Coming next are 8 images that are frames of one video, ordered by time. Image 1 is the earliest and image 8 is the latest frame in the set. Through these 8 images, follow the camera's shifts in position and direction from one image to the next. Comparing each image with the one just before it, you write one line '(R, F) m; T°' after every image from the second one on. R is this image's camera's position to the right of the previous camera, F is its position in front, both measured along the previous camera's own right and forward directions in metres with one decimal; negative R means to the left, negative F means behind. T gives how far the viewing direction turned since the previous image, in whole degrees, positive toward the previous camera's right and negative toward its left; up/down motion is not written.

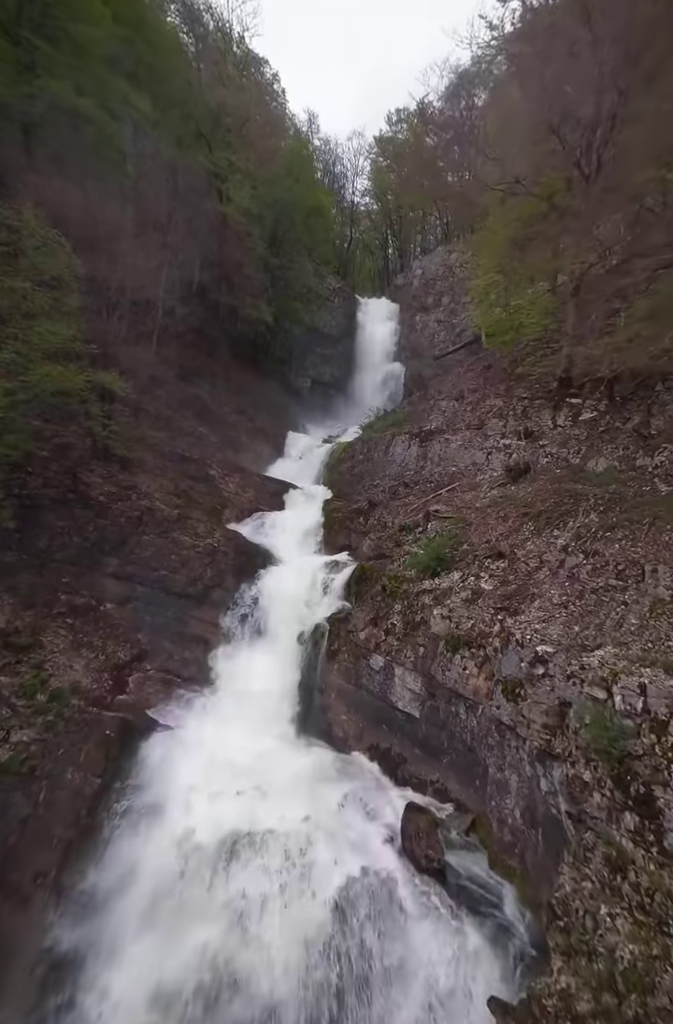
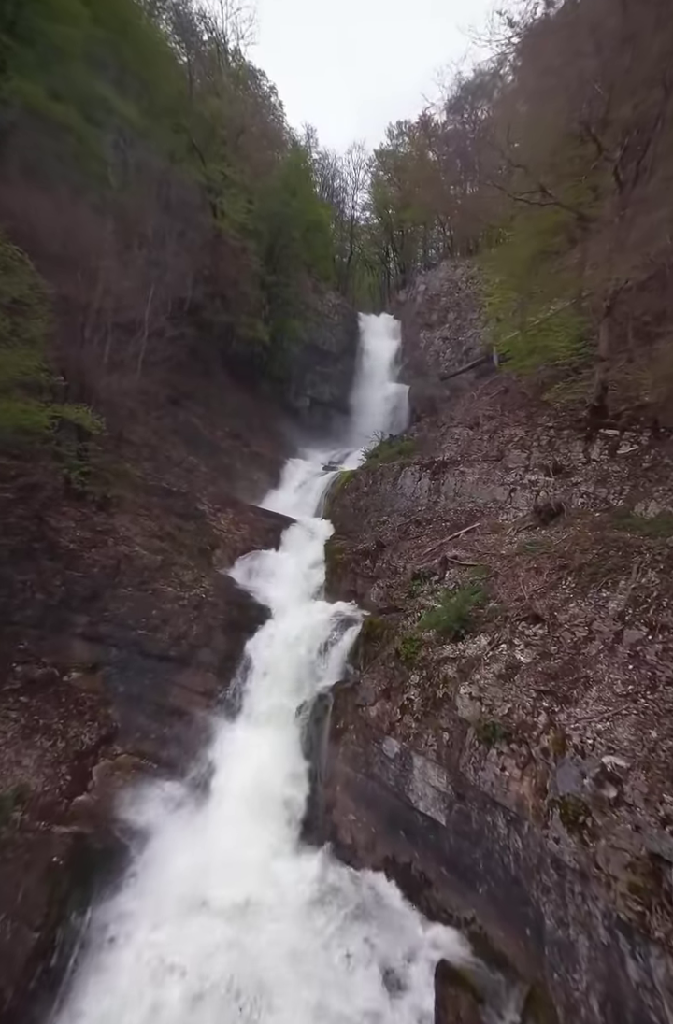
(-0.1, +1.2) m; 0°
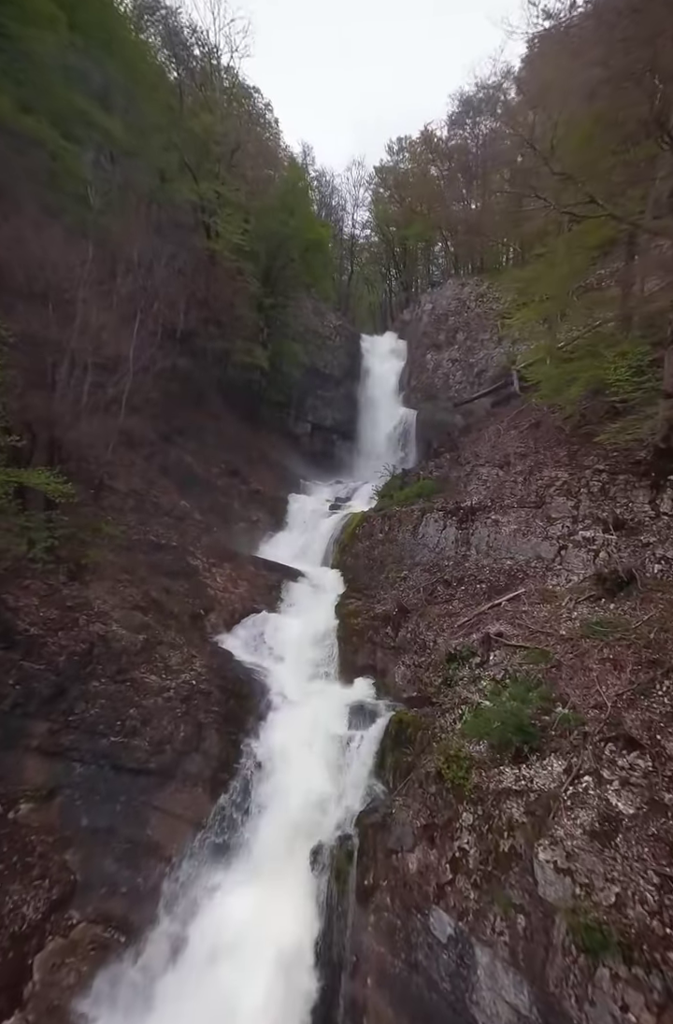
(-0.2, +1.5) m; 0°
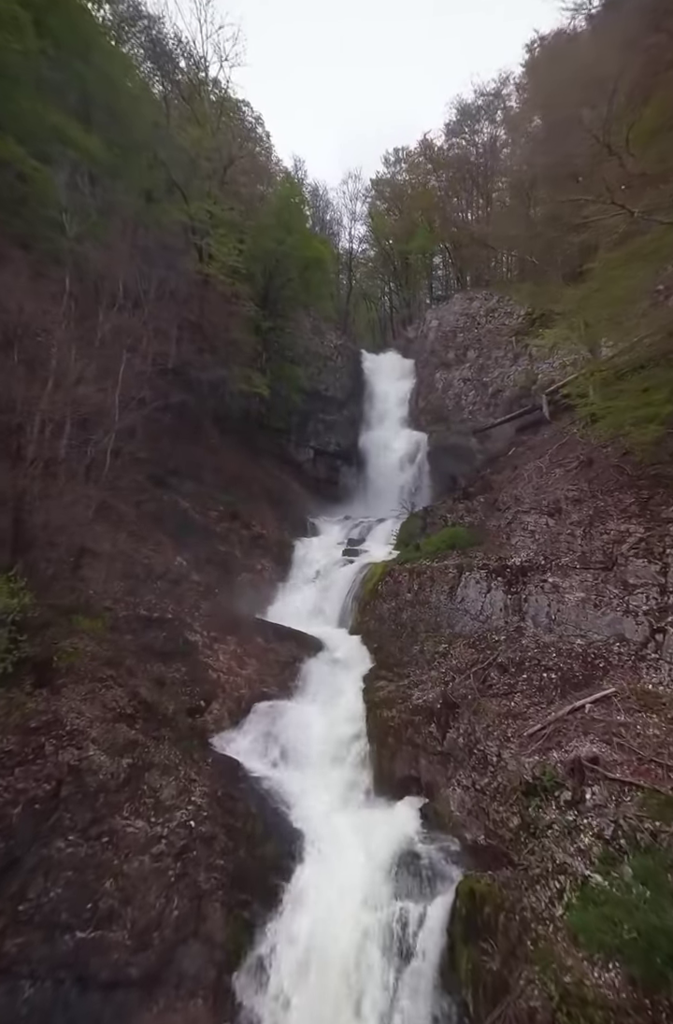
(-0.3, +1.7) m; 0°
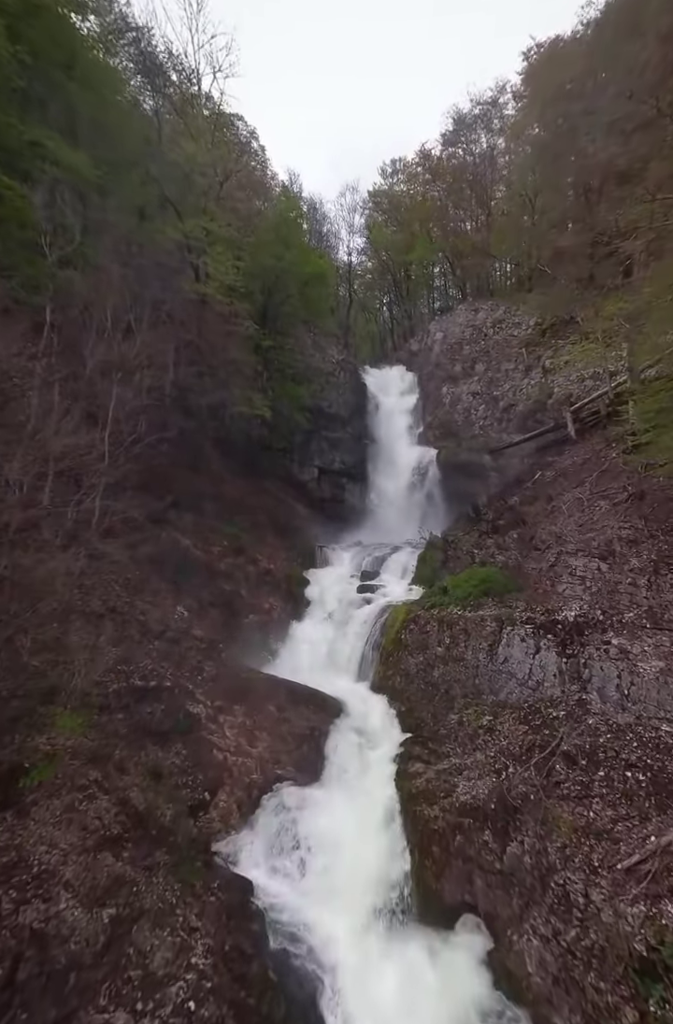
(-0.3, +1.3) m; 0°
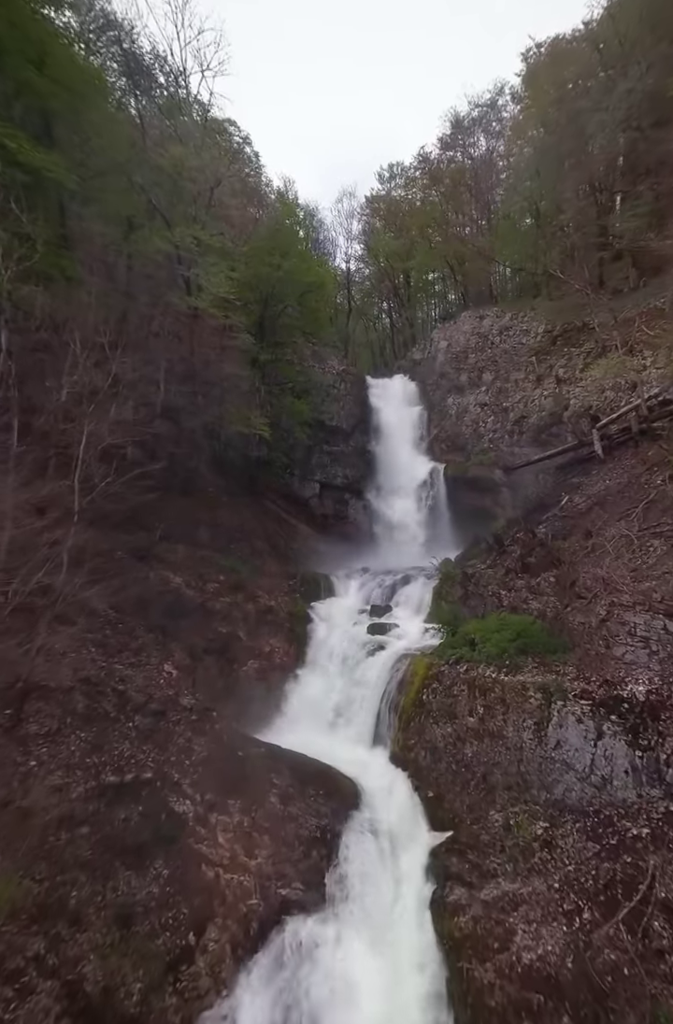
(-0.2, +1.5) m; 0°
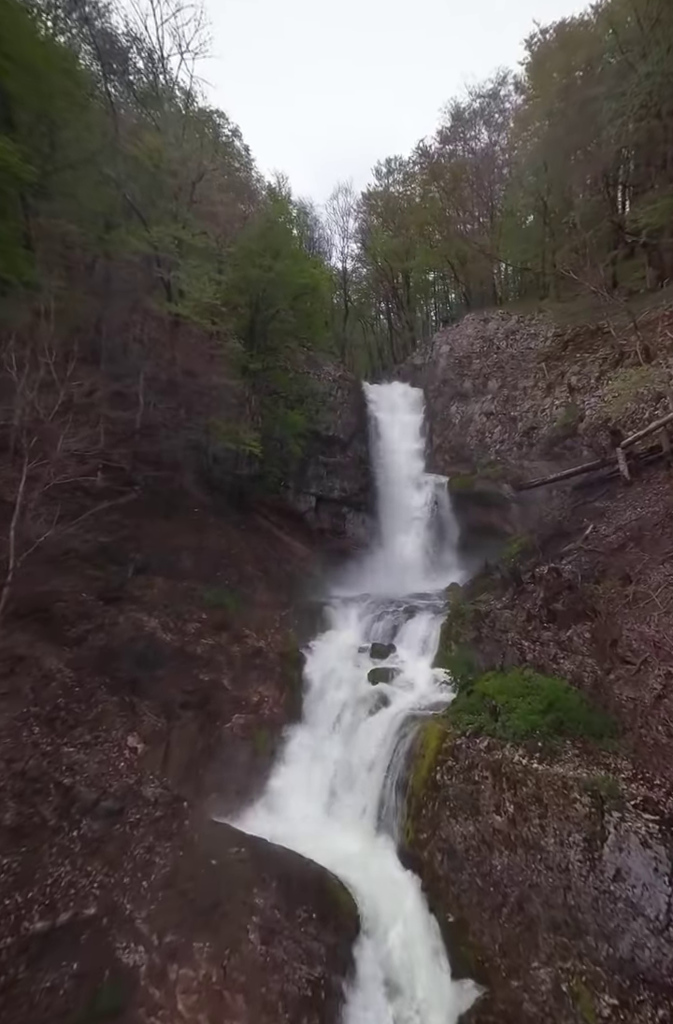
(+0.1, +1.6) m; 0°
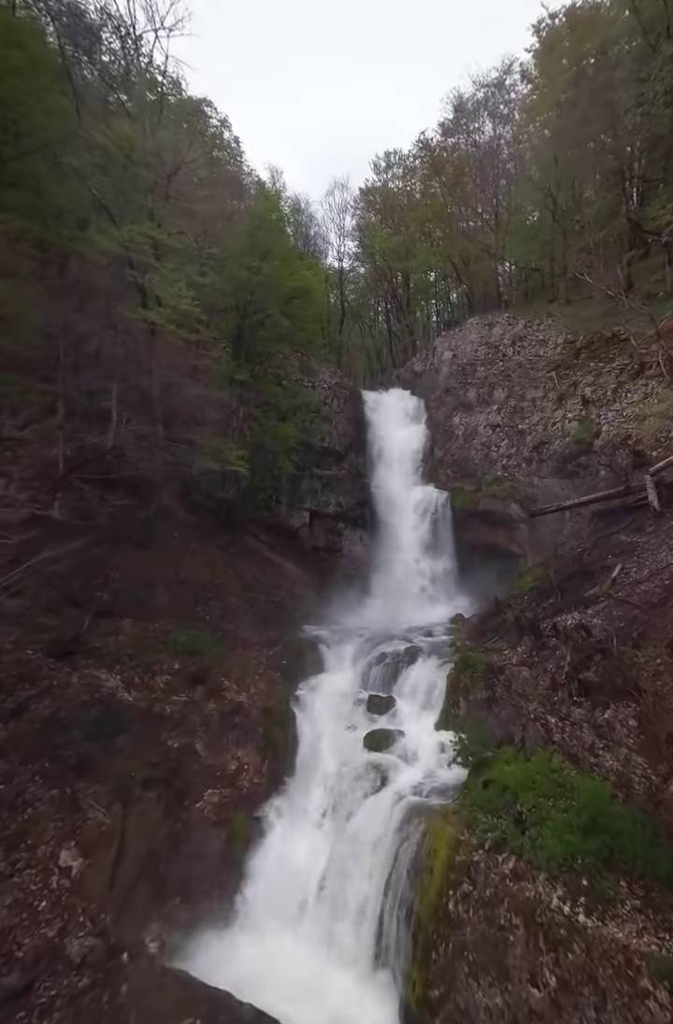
(+0.2, +1.7) m; 0°
